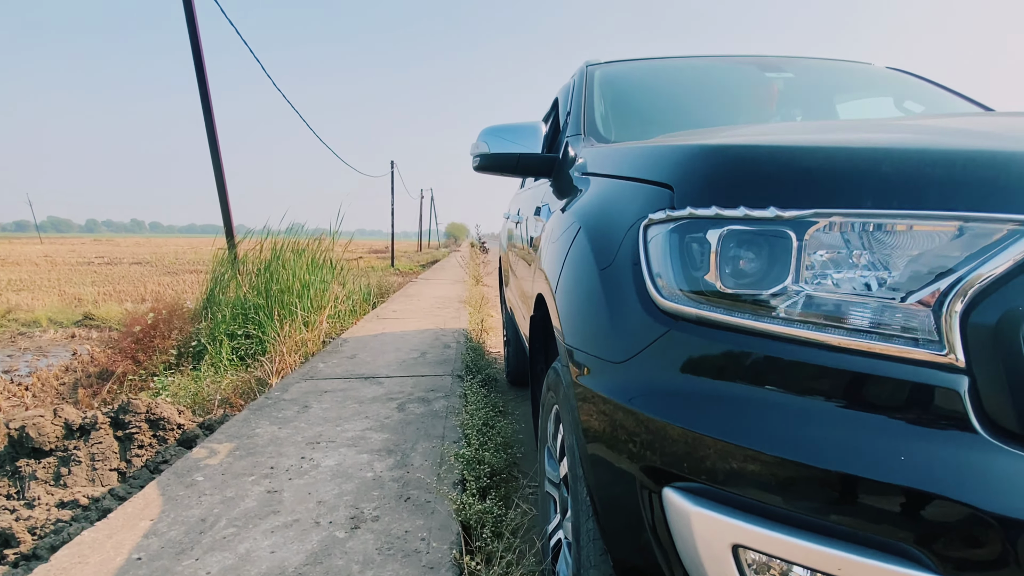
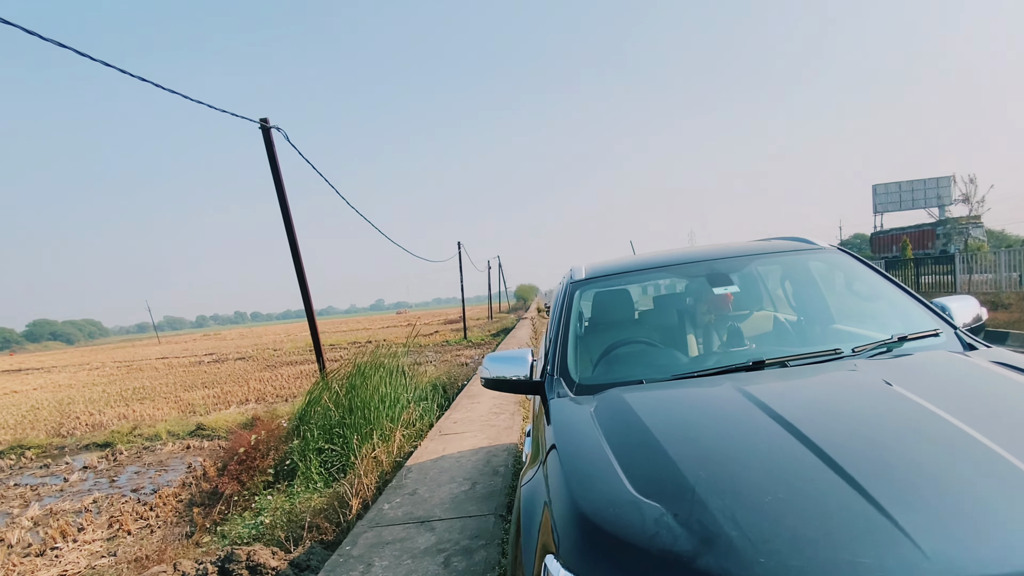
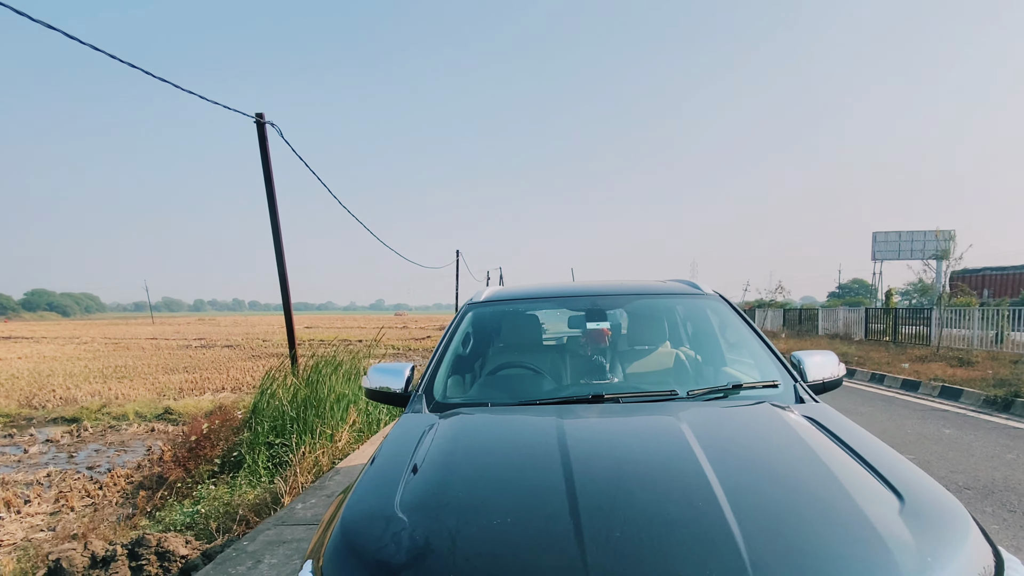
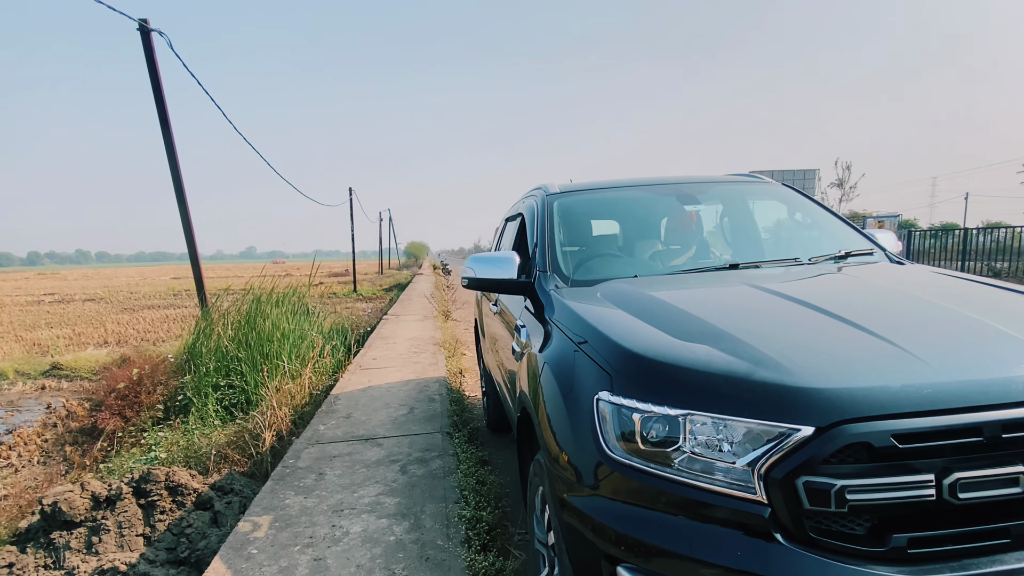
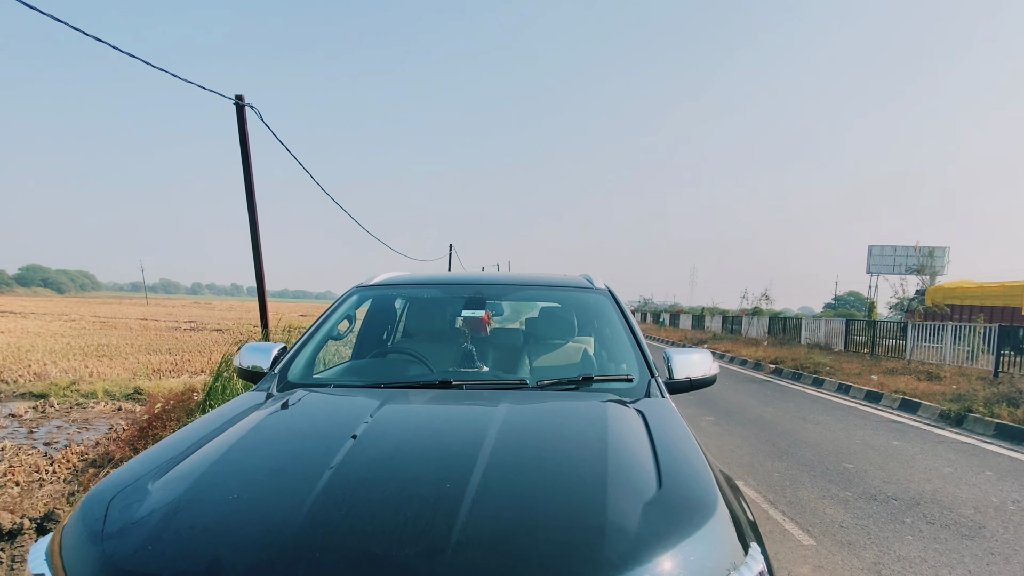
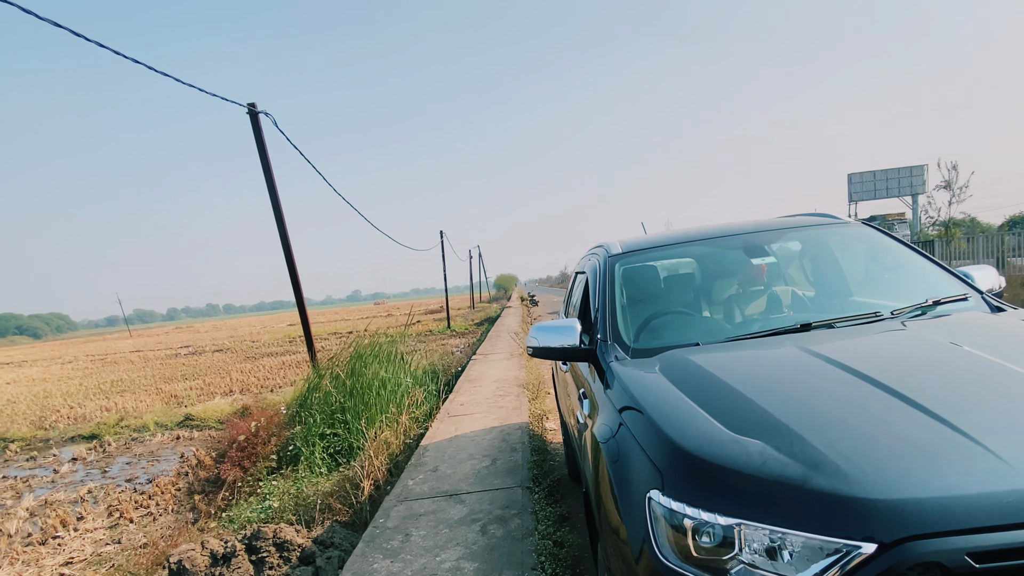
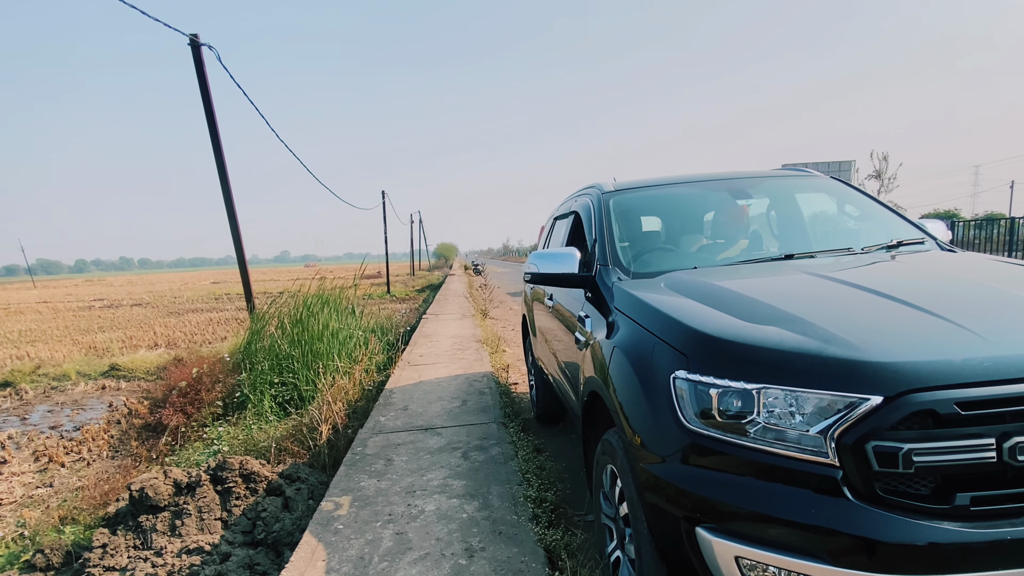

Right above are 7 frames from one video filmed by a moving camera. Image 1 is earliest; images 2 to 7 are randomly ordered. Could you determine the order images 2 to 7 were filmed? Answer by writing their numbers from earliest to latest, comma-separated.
4, 7, 6, 2, 3, 5
